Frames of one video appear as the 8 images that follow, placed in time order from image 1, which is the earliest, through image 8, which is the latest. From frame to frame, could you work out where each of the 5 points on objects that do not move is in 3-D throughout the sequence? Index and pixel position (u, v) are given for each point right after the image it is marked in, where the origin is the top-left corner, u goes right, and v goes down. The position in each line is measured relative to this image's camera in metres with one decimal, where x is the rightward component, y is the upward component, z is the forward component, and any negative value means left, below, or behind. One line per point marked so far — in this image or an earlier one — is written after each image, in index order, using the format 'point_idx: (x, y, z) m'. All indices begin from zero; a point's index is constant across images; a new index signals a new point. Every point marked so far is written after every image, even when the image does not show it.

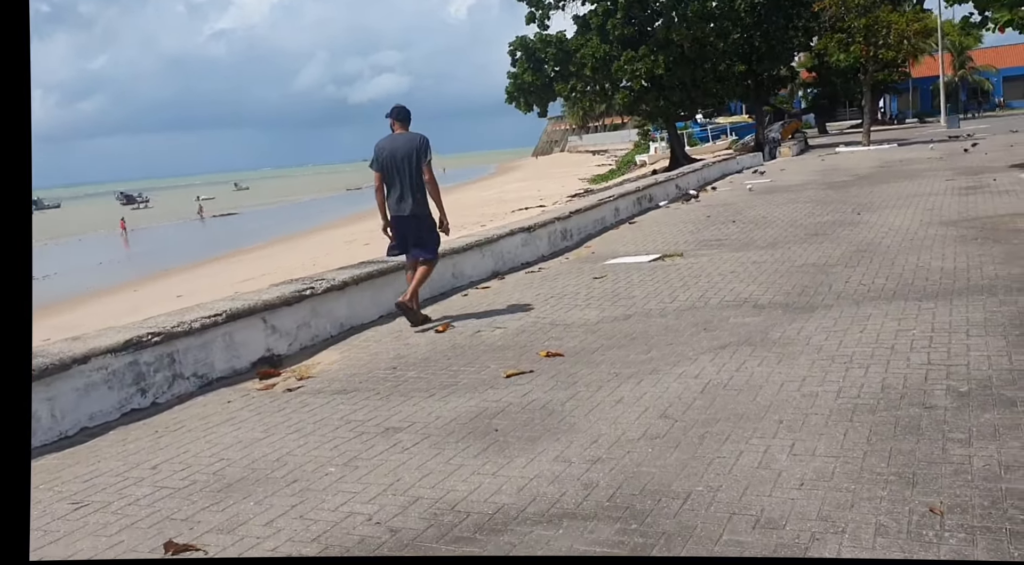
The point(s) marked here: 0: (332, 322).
0: (-1.7, -0.4, +8.0) m
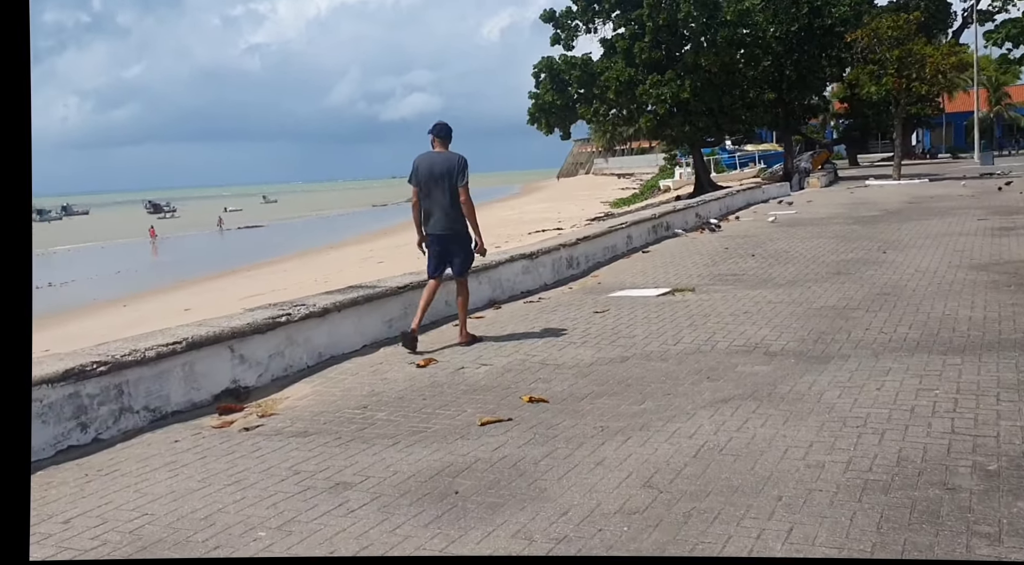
0: (-1.8, -0.6, +7.5) m
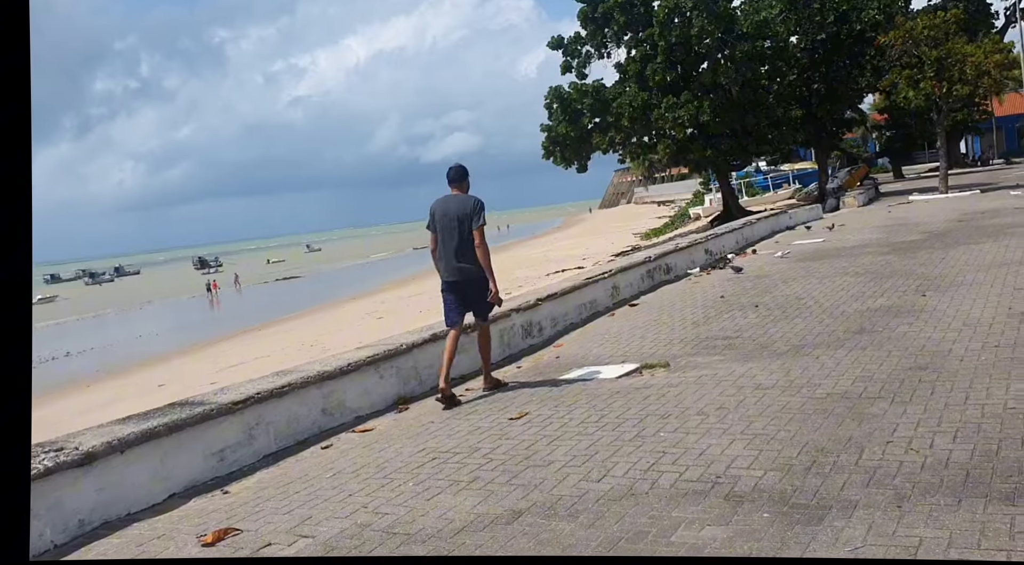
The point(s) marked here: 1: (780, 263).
0: (-2.7, -1.4, +5.1) m
1: (+4.8, +0.3, +15.3) m
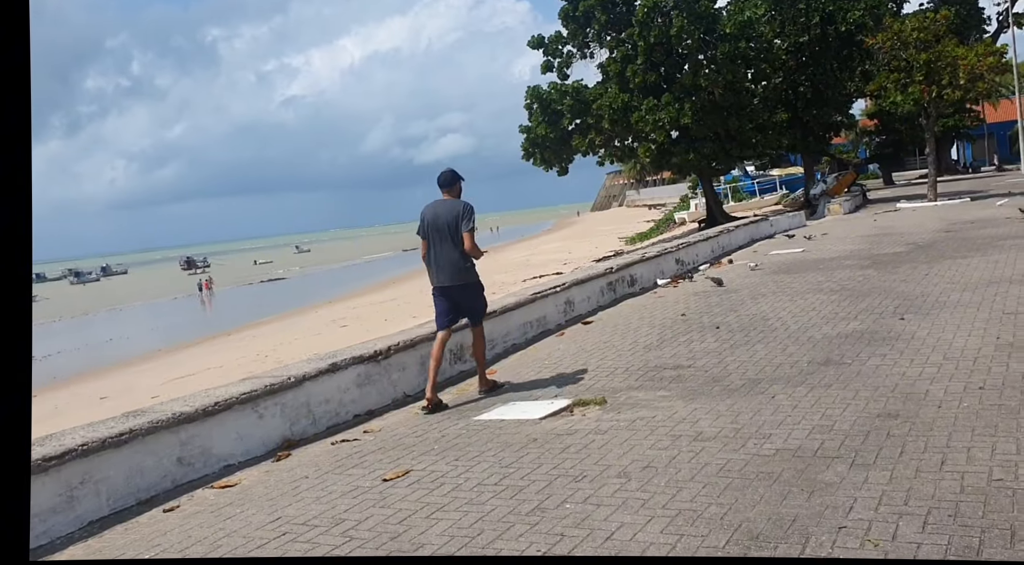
0: (-3.4, -1.6, +3.9) m
1: (+4.0, +0.1, +14.2) m
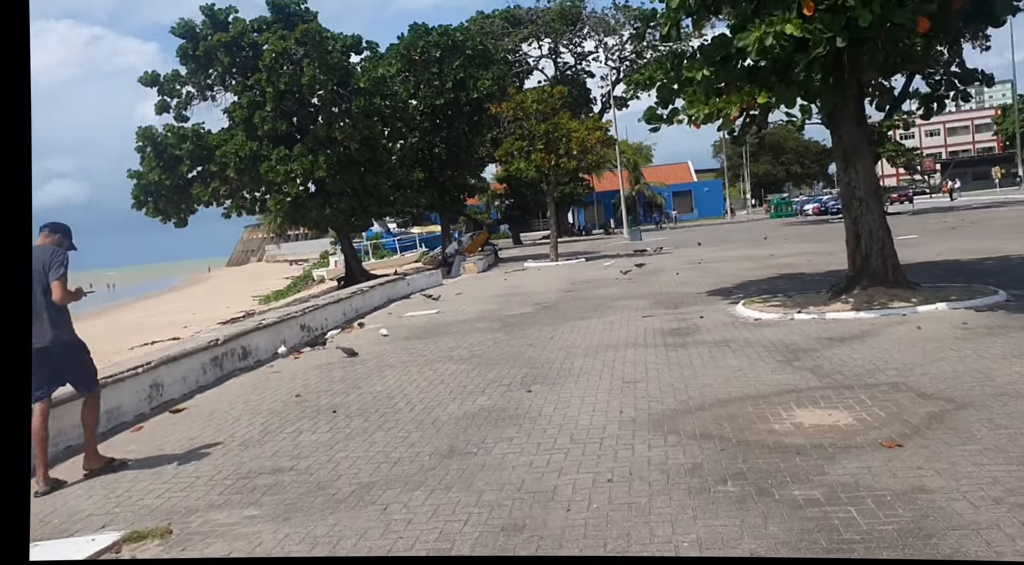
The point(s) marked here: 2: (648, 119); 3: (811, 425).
0: (-4.7, -2.0, +0.7) m
1: (-2.0, -0.9, +13.1) m
2: (+1.9, +2.2, +11.8) m
3: (+2.2, -1.0, +6.2) m
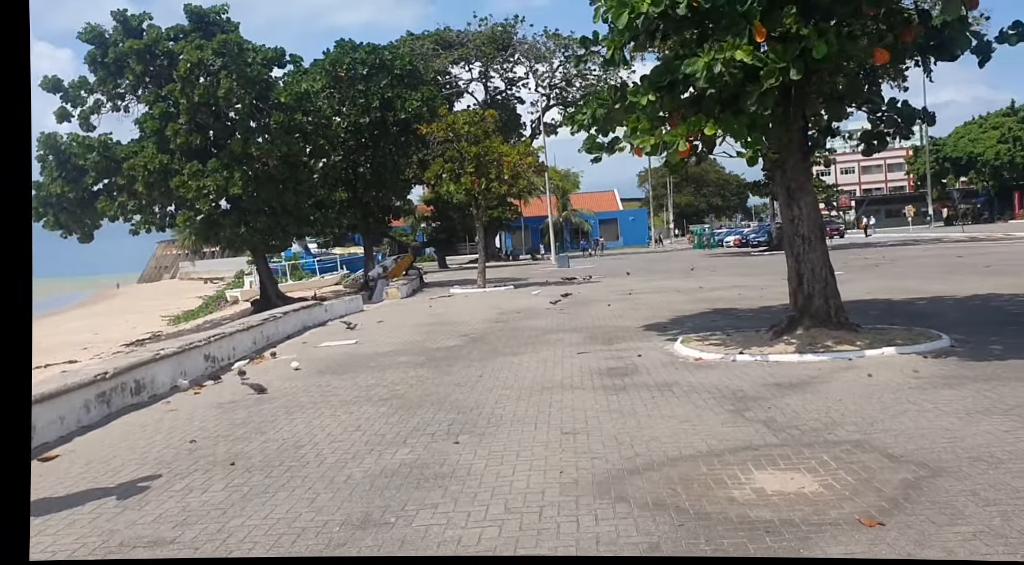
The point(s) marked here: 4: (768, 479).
0: (-4.7, -2.0, -0.6) m
1: (-3.1, -1.3, +12.0) m
2: (+1.0, +1.8, +11.1) m
3: (+1.7, -1.3, +5.5) m
4: (+1.7, -1.3, +5.8) m
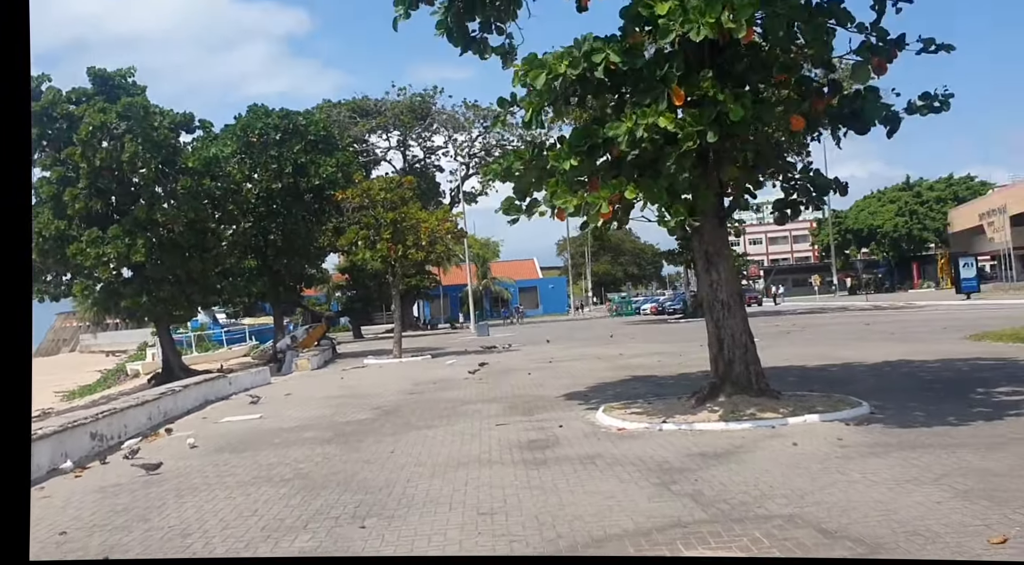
0: (-4.6, -1.9, -1.6) m
1: (-4.2, -2.3, +11.1) m
2: (-0.1, +0.9, +10.9) m
3: (+1.2, -1.7, +5.1) m
4: (+1.2, -1.7, +5.4) m
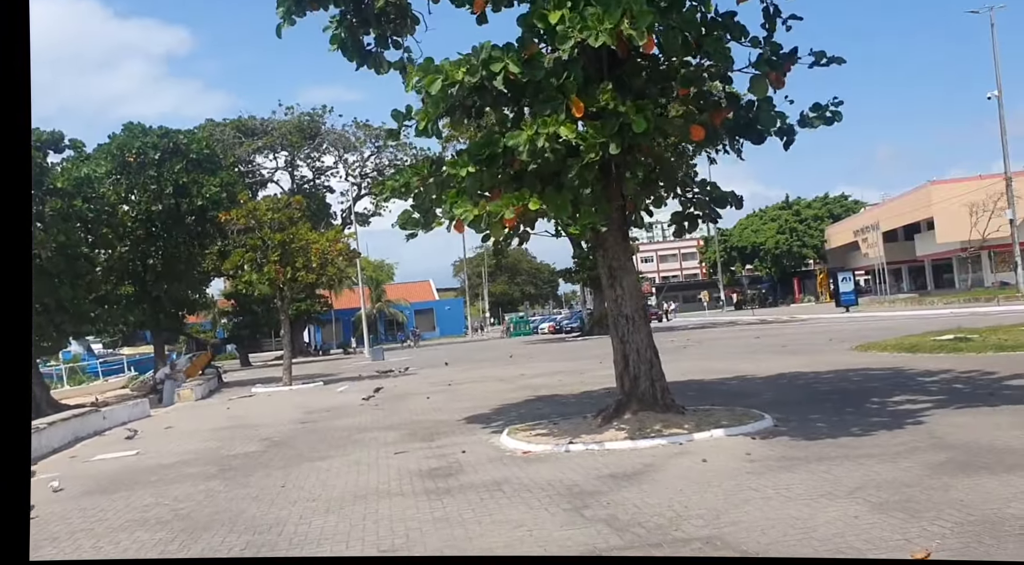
0: (-4.3, -1.8, -2.6) m
1: (-5.4, -2.6, +10.0) m
2: (-1.3, +0.7, +10.4) m
3: (+0.7, -1.8, +4.7) m
4: (+0.6, -1.8, +5.0) m
